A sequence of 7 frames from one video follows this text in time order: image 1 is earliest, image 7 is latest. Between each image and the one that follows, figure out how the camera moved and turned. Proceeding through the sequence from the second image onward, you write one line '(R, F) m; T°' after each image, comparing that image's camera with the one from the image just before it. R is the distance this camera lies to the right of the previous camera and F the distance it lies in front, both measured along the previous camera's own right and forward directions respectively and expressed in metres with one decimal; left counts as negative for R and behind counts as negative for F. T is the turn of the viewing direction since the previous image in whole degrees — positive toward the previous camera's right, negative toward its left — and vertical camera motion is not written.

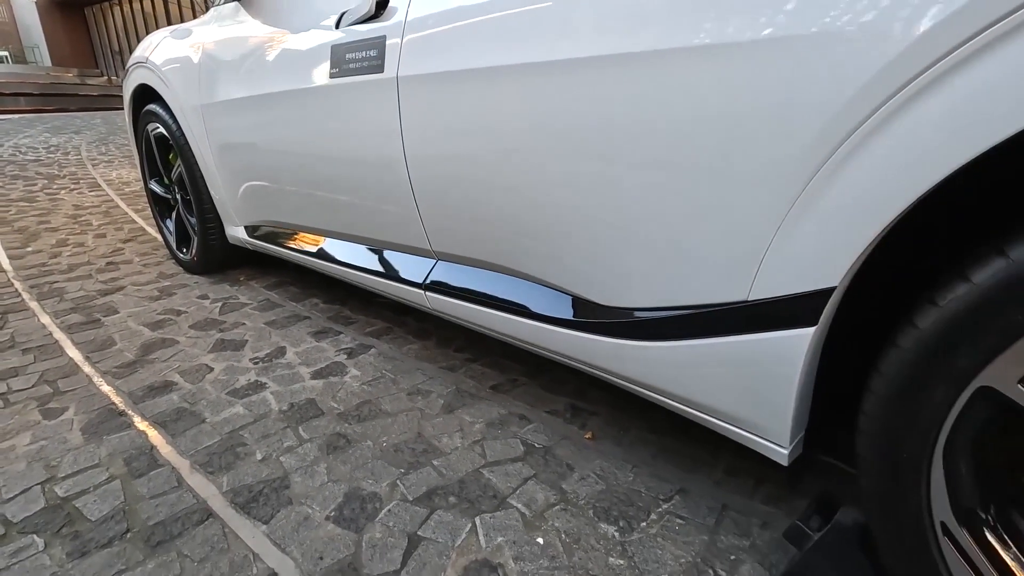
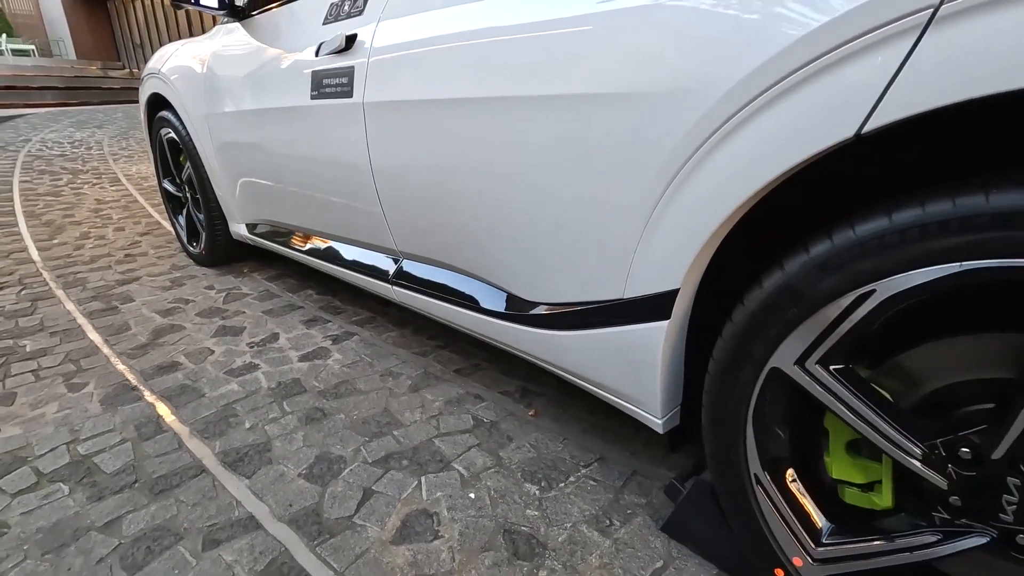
(+0.2, -0.2) m; -2°
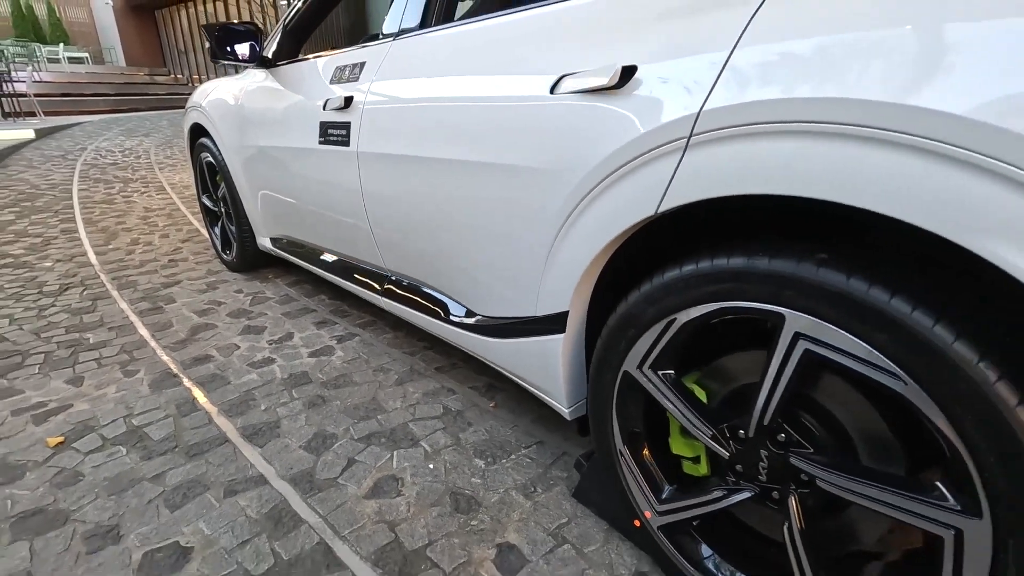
(+0.2, -0.3) m; -3°
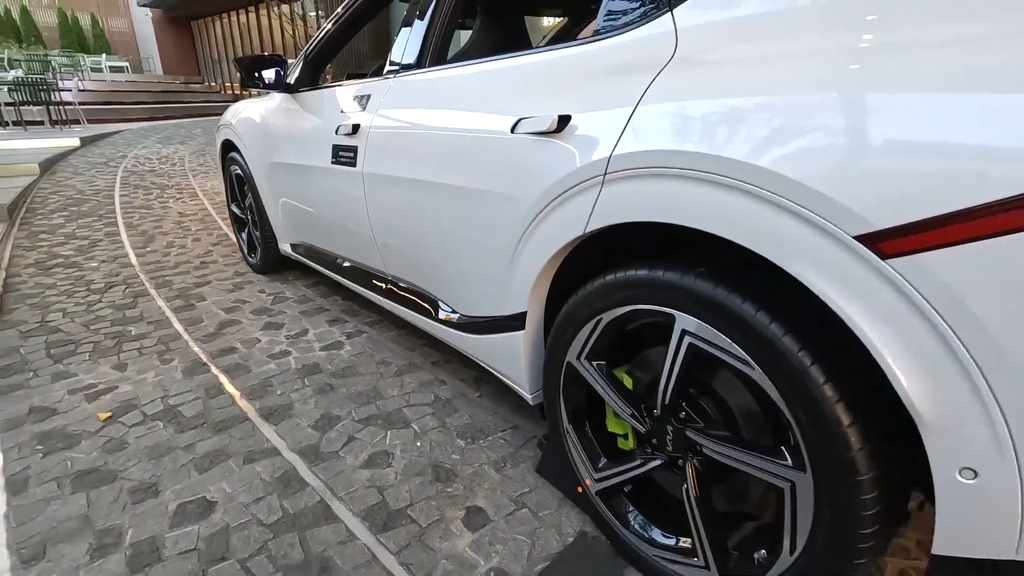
(+0.2, -0.3) m; -2°
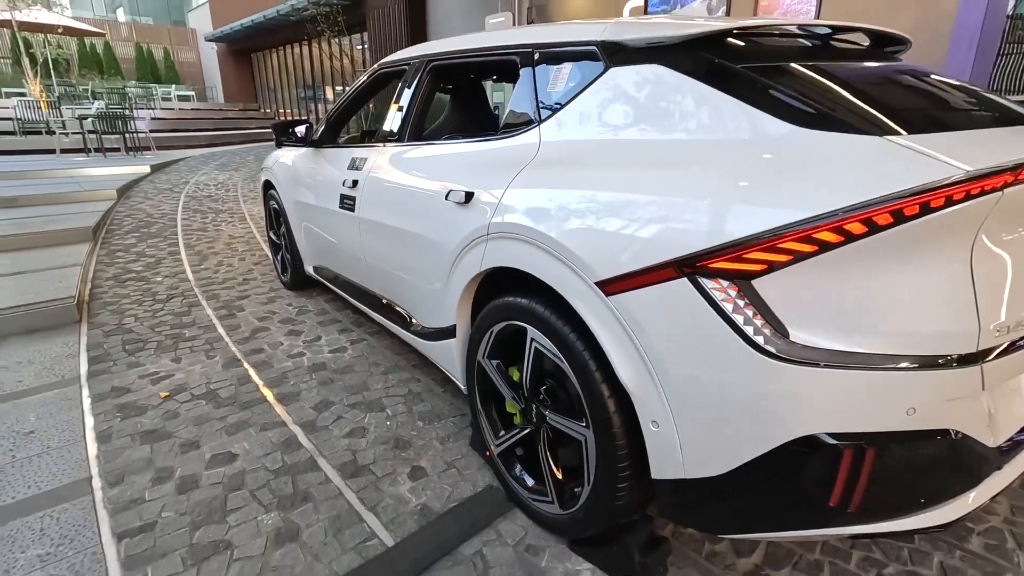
(+0.4, -0.6) m; -4°
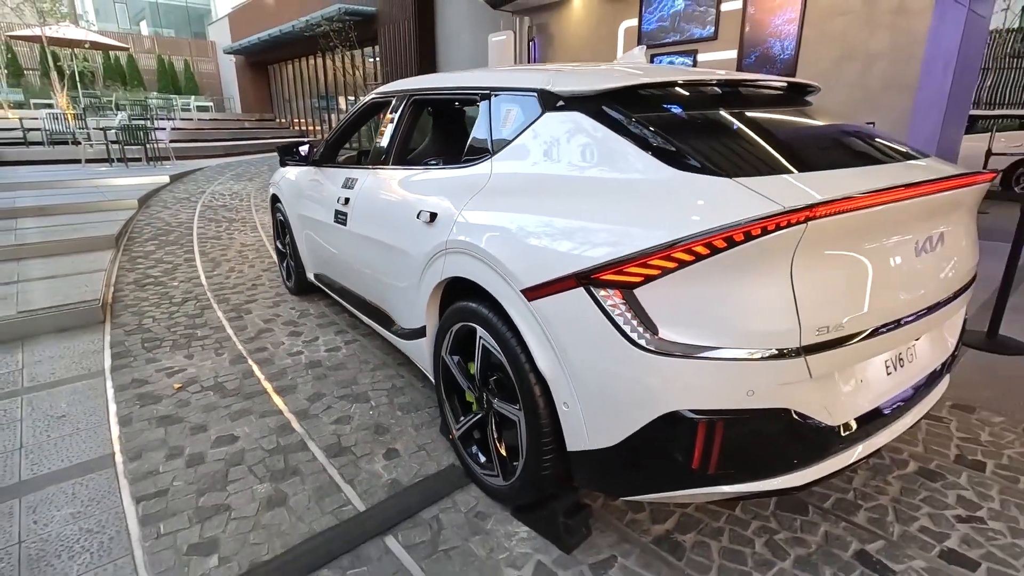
(+0.2, -0.3) m; -1°
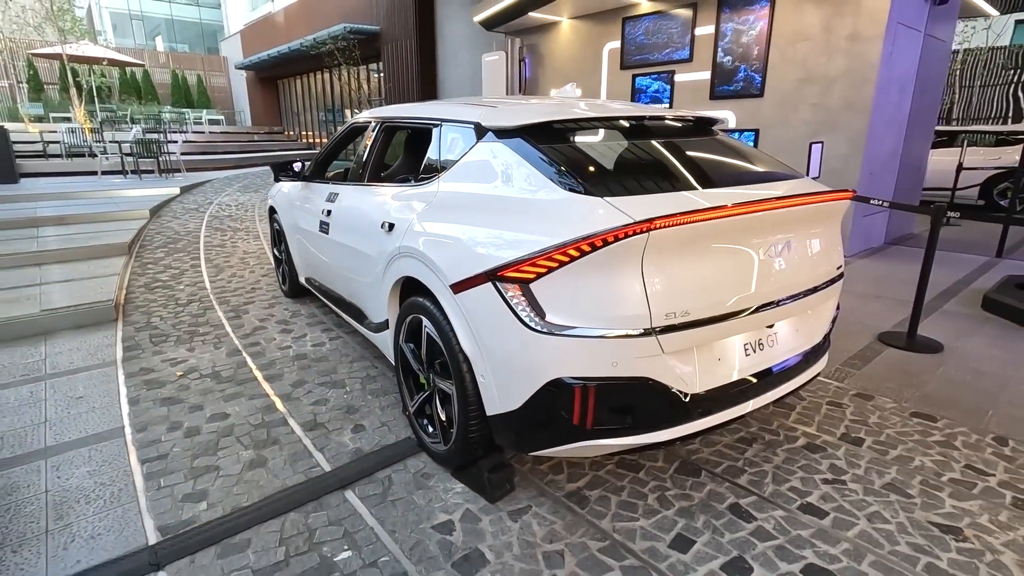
(+0.3, -0.4) m; -1°
